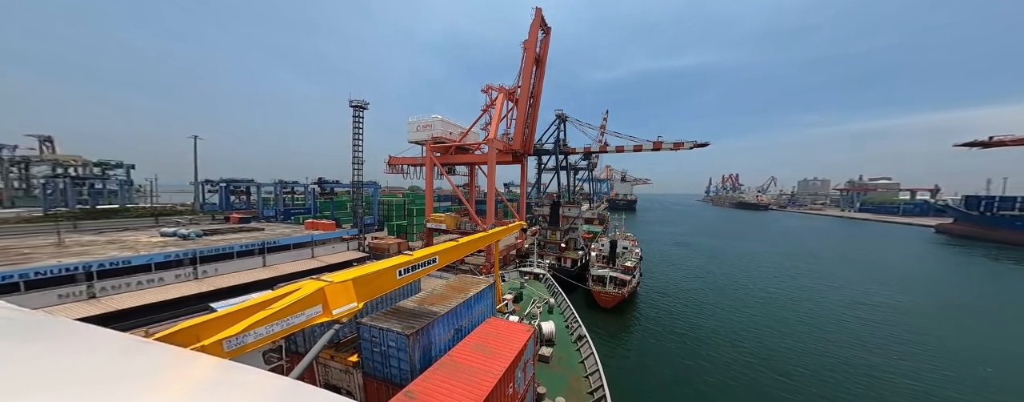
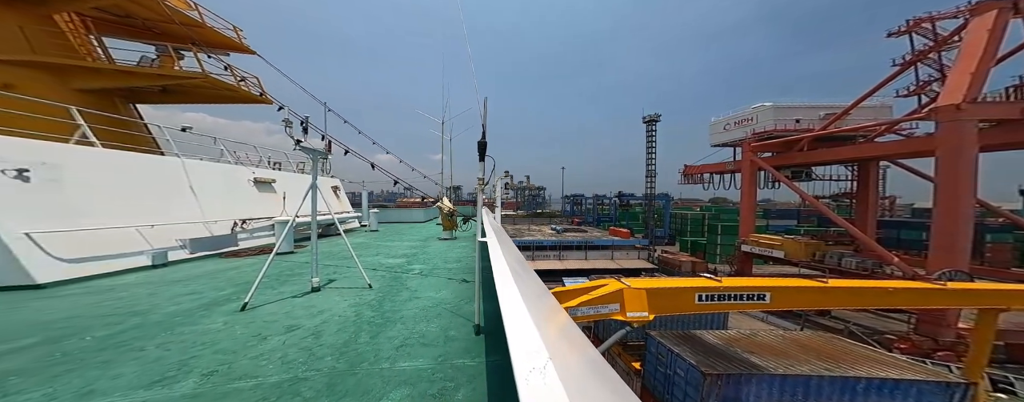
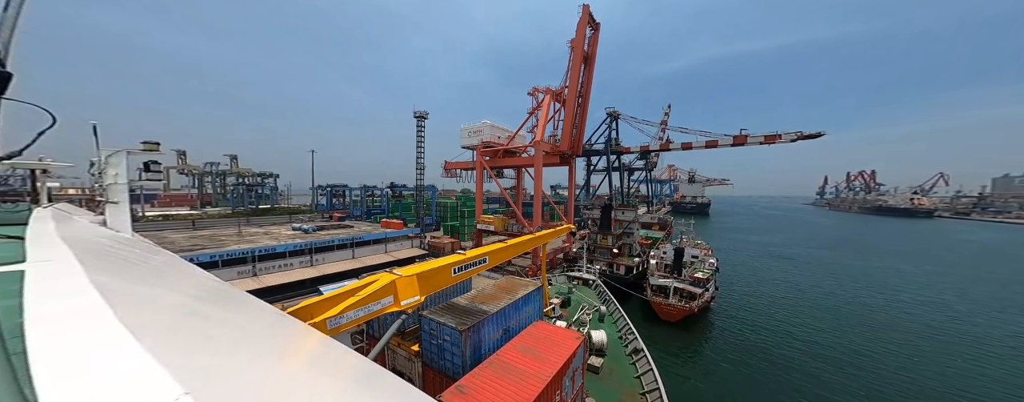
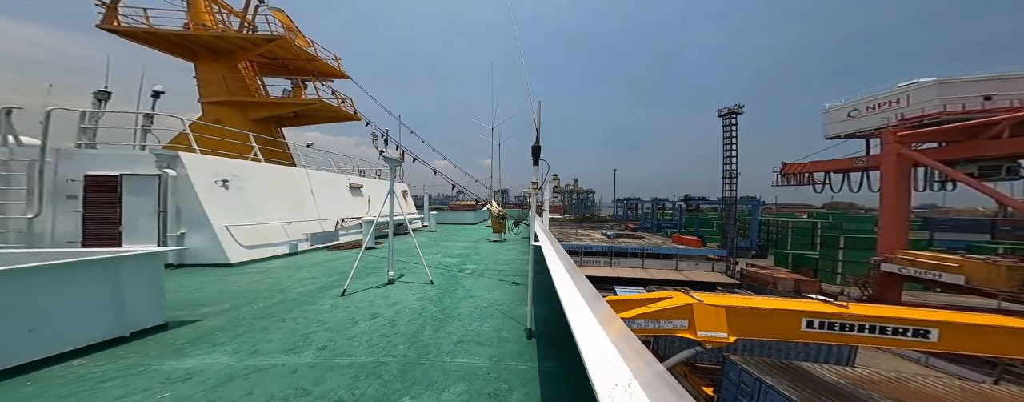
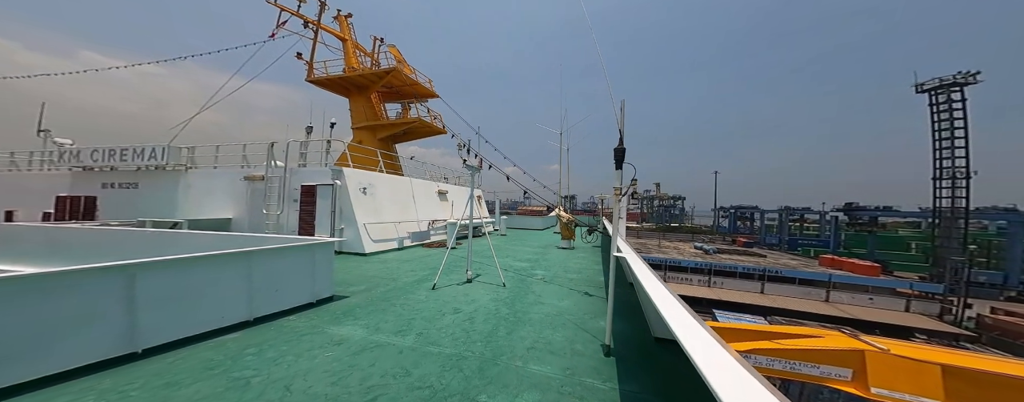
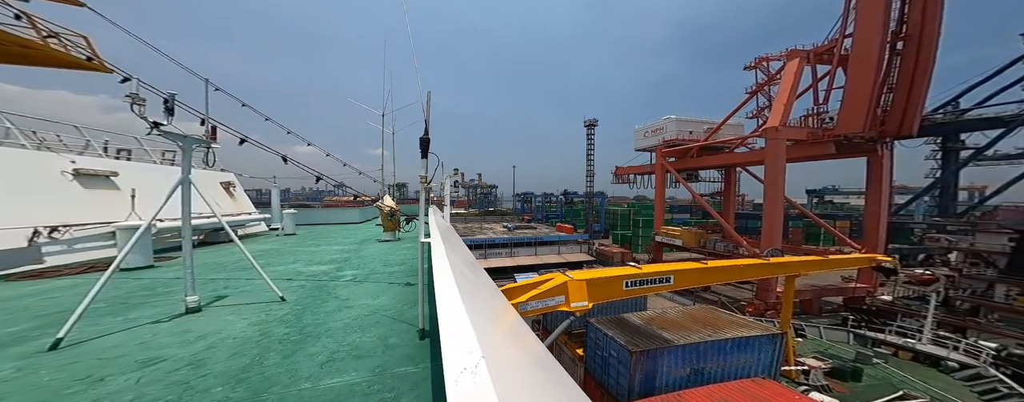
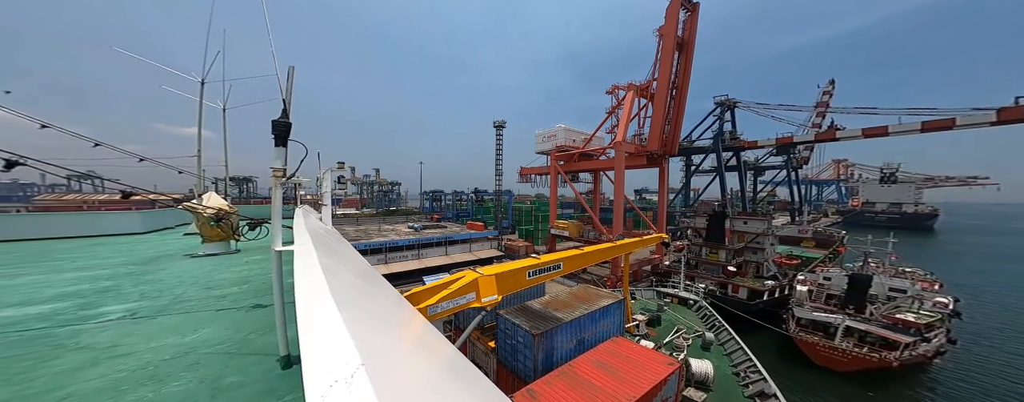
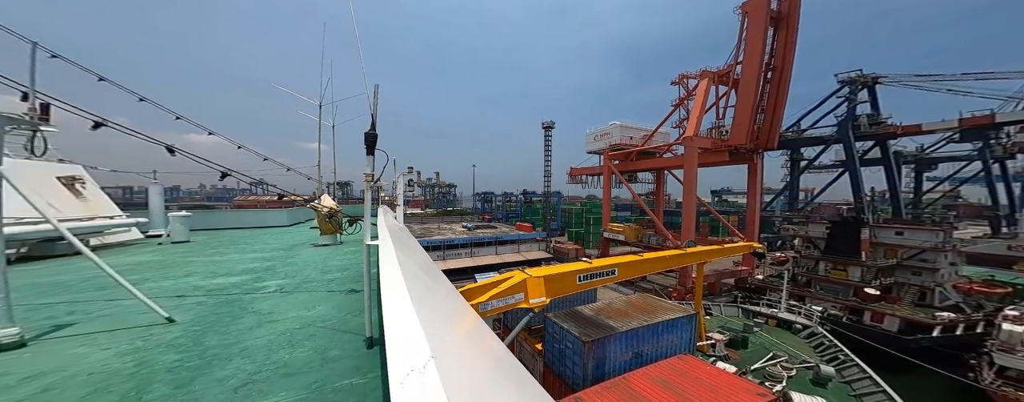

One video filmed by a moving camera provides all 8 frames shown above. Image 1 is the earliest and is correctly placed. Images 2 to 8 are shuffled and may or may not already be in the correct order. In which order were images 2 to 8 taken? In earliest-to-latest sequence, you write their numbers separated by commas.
3, 7, 8, 6, 2, 4, 5
